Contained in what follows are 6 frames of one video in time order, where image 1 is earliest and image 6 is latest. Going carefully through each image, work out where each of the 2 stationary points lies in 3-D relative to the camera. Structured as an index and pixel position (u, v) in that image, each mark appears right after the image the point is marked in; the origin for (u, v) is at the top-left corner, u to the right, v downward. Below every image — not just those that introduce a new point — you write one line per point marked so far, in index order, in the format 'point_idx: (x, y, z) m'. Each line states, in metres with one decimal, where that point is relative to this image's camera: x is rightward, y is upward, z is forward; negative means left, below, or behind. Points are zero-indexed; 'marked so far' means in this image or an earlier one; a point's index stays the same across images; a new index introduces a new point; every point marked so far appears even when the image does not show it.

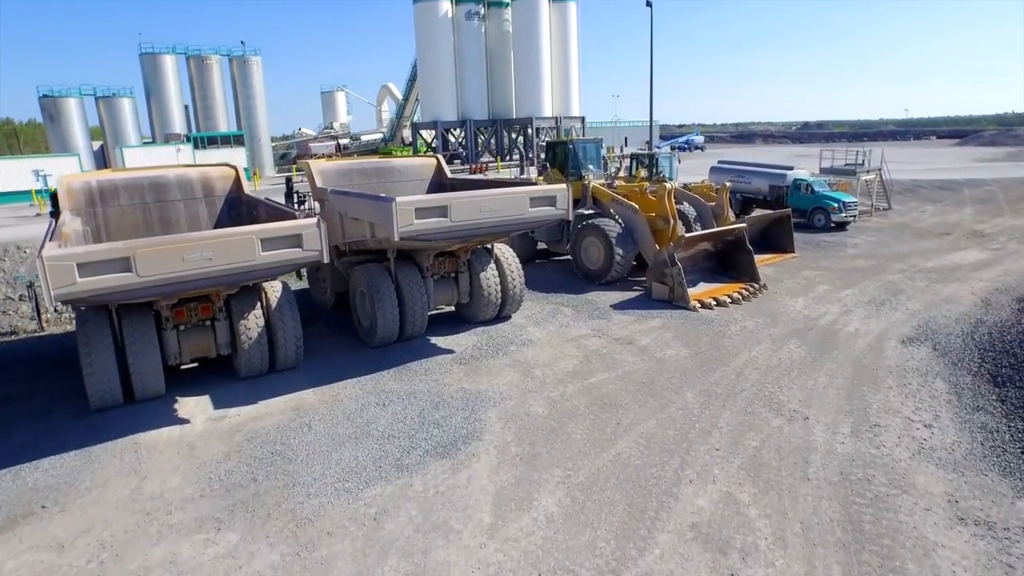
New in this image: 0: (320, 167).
0: (-3.5, +2.2, +11.8) m
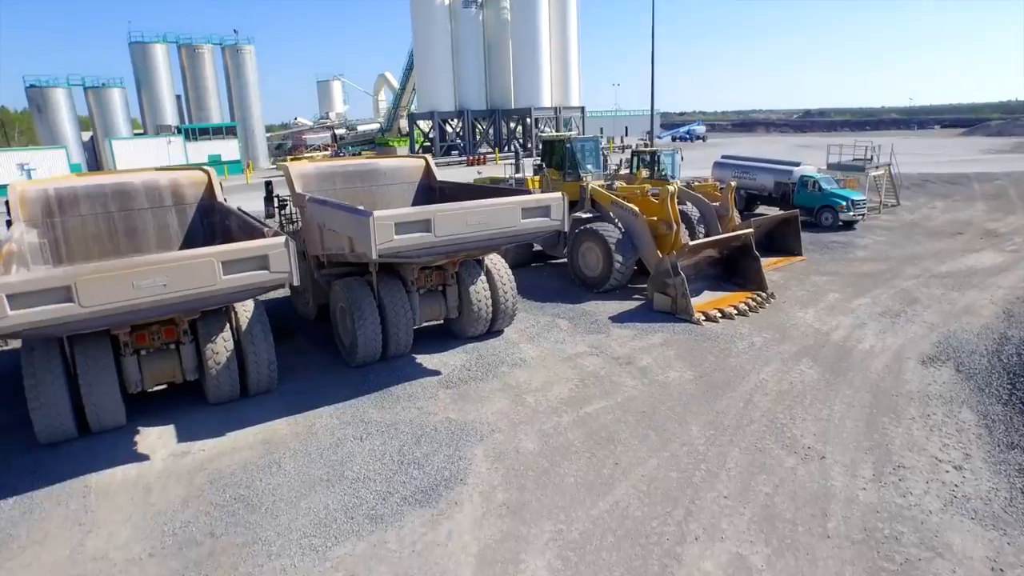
0: (-3.6, +2.0, +11.1) m
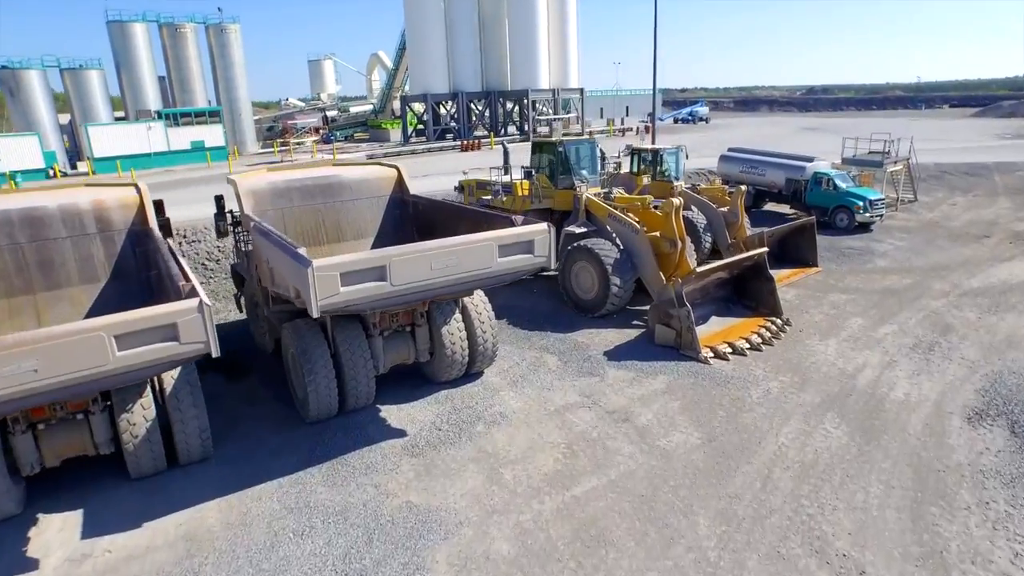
0: (-3.9, +1.5, +9.7) m
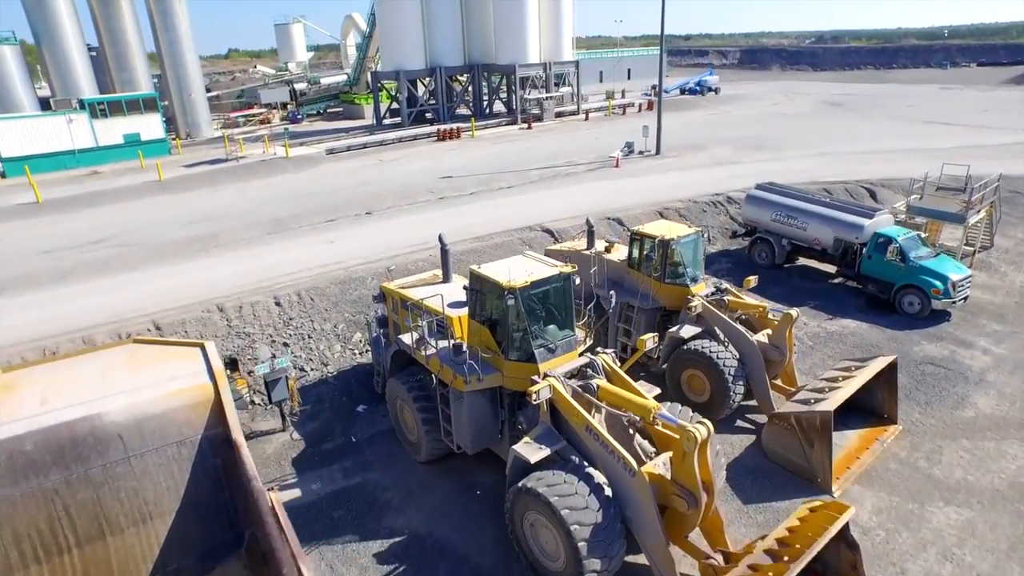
0: (-4.9, -1.5, +5.1) m
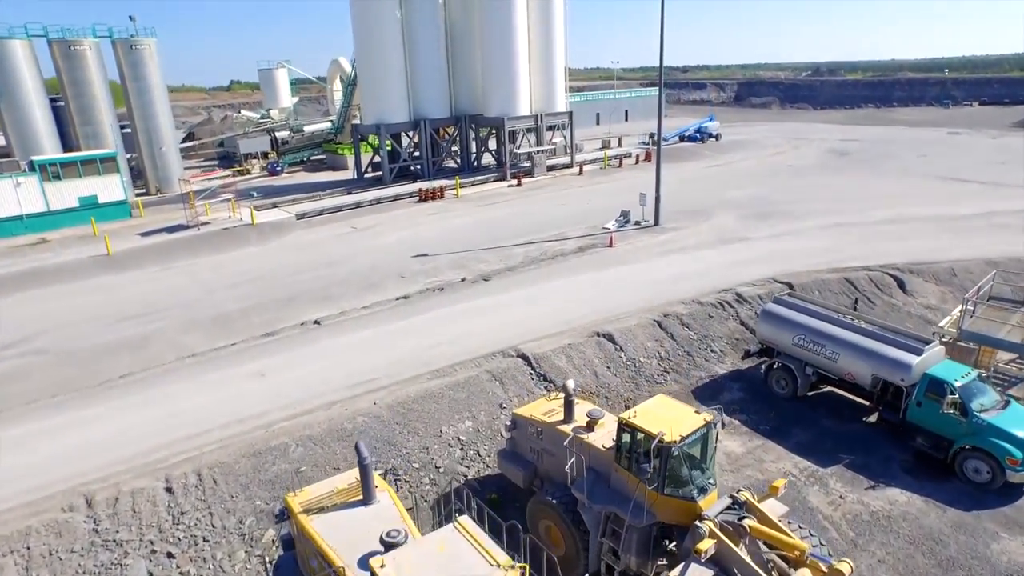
0: (-5.5, -3.9, +2.3) m
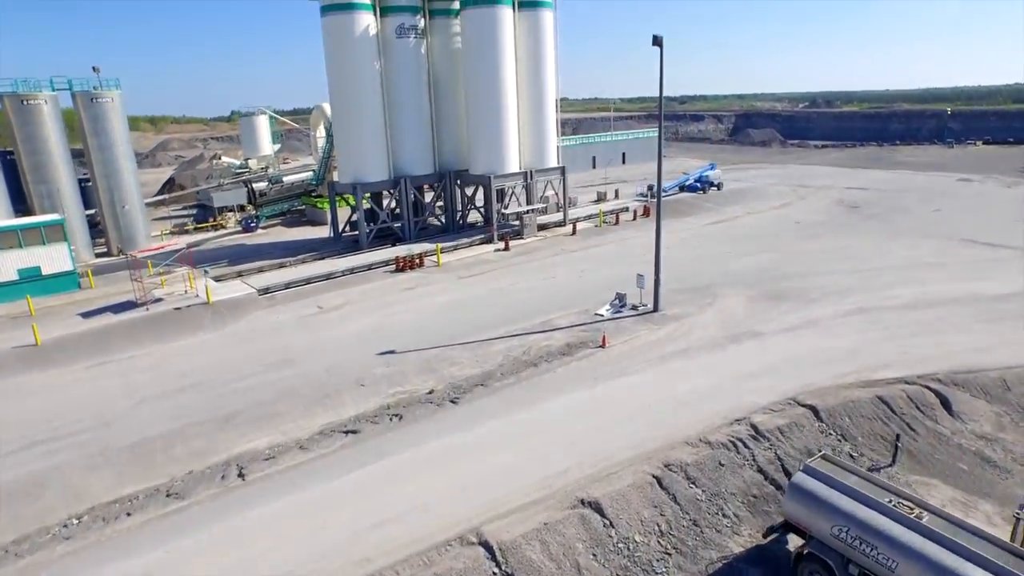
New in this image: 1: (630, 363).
0: (-6.2, -6.2, -0.8) m
1: (+3.3, -2.1, +17.9) m
